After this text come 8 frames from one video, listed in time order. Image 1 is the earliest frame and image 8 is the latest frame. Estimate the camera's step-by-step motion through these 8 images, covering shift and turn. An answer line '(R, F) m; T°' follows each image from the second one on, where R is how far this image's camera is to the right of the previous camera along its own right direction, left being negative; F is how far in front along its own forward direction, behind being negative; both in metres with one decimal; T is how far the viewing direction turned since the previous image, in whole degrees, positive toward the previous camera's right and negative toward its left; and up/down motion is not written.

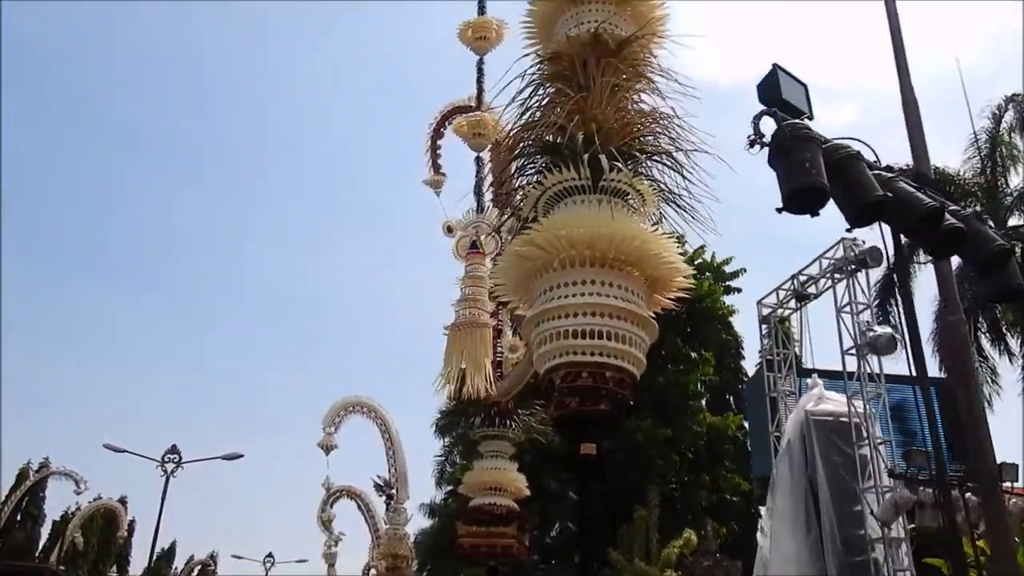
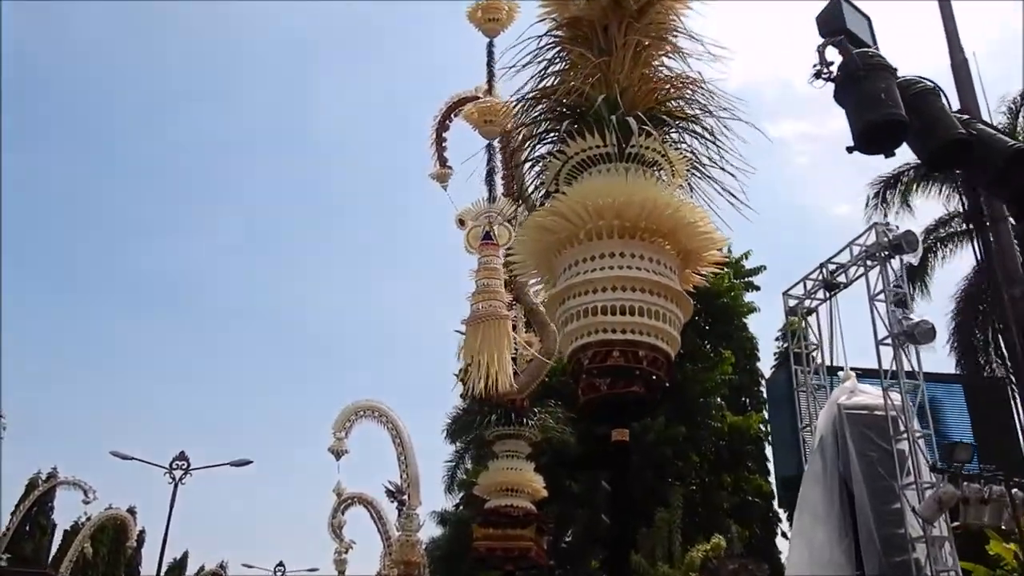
(-0.1, +0.4) m; -1°
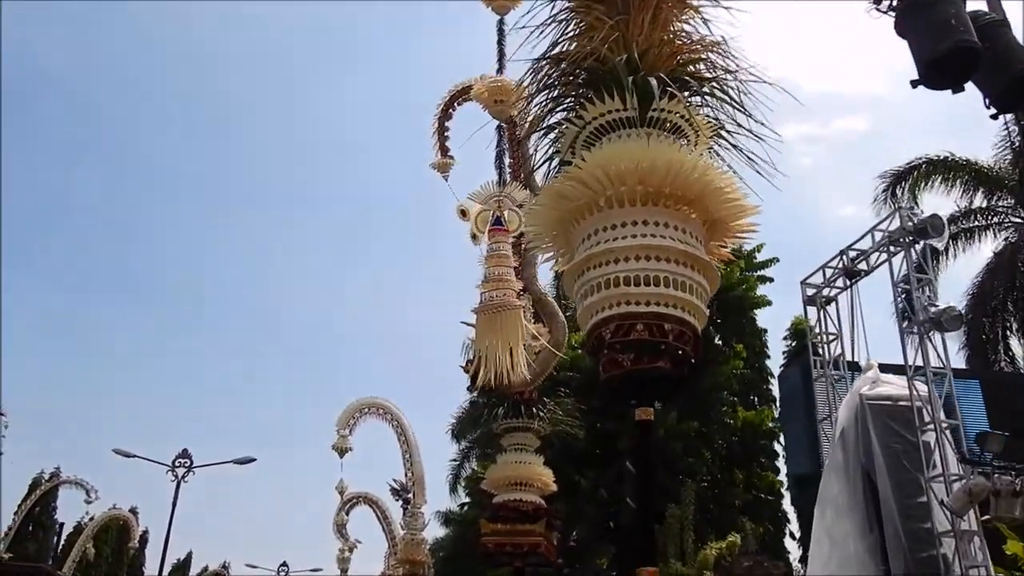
(-0.1, +0.3) m; 0°
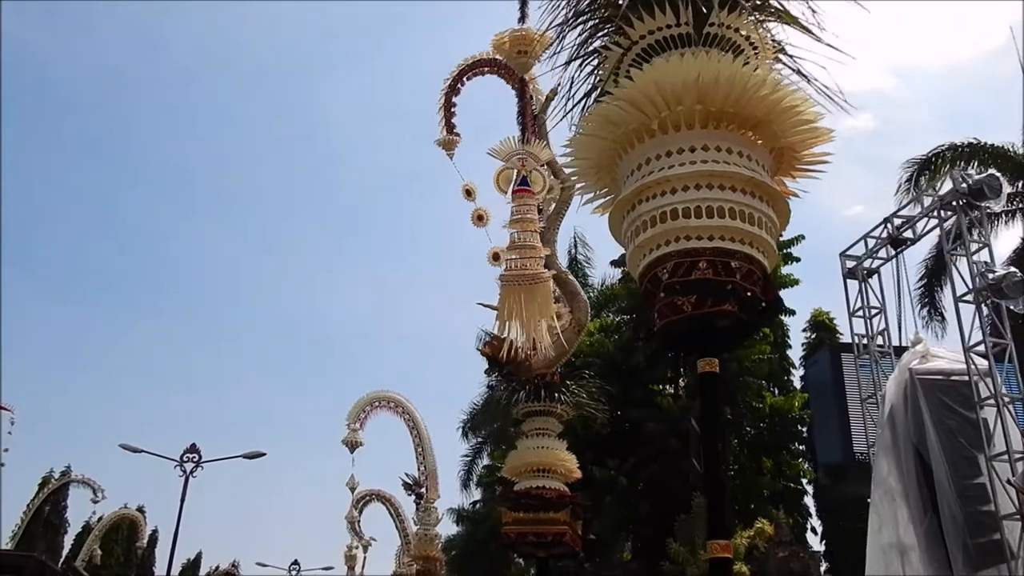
(-0.2, +0.6) m; -1°
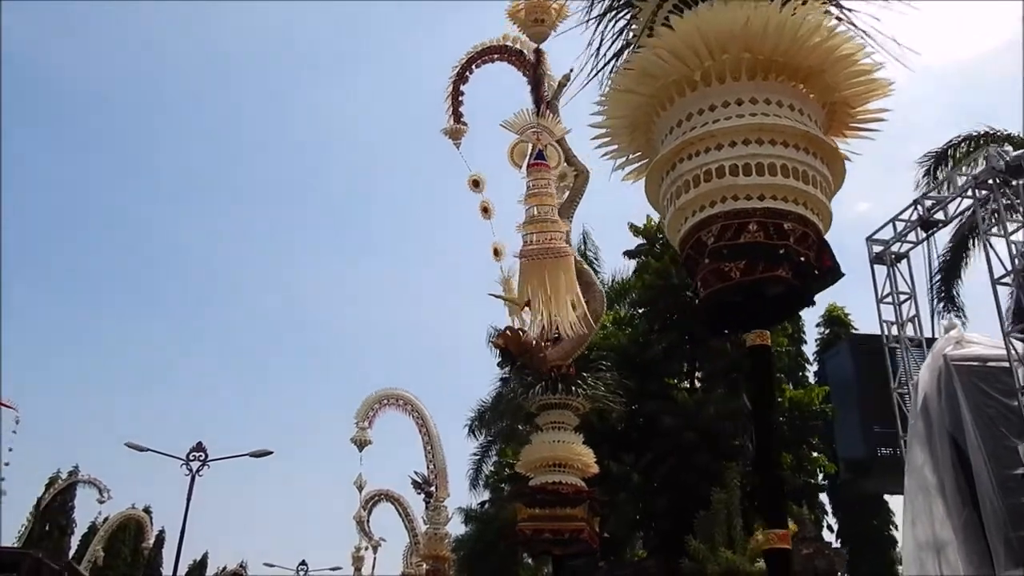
(-0.1, +0.3) m; 0°
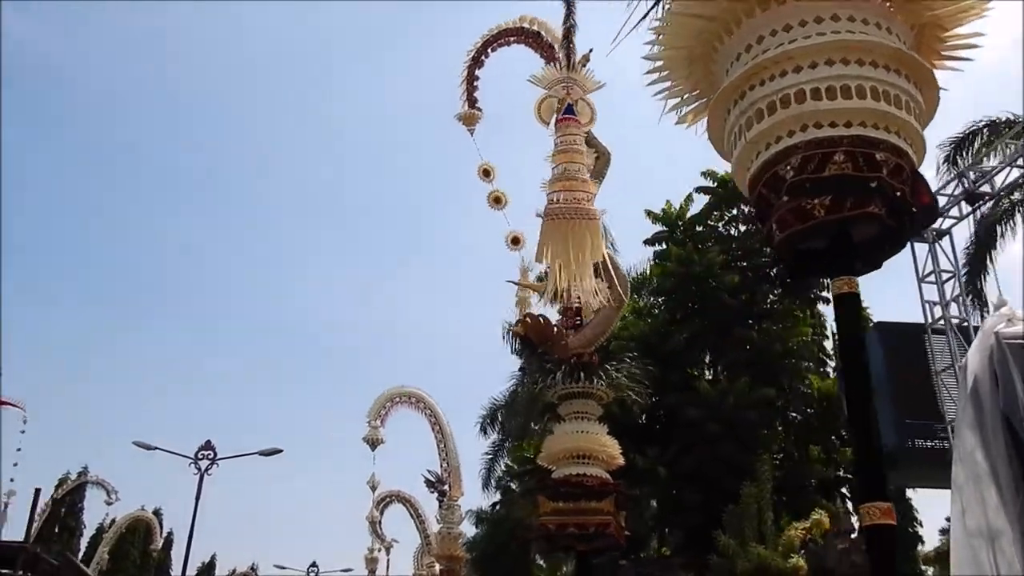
(-0.2, +0.4) m; 0°
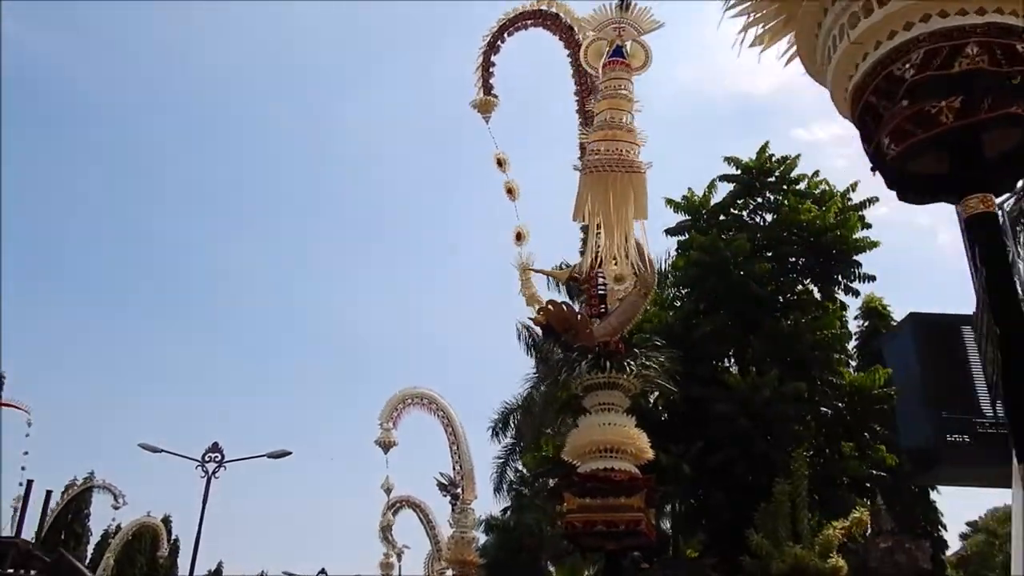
(-0.2, +0.5) m; 0°
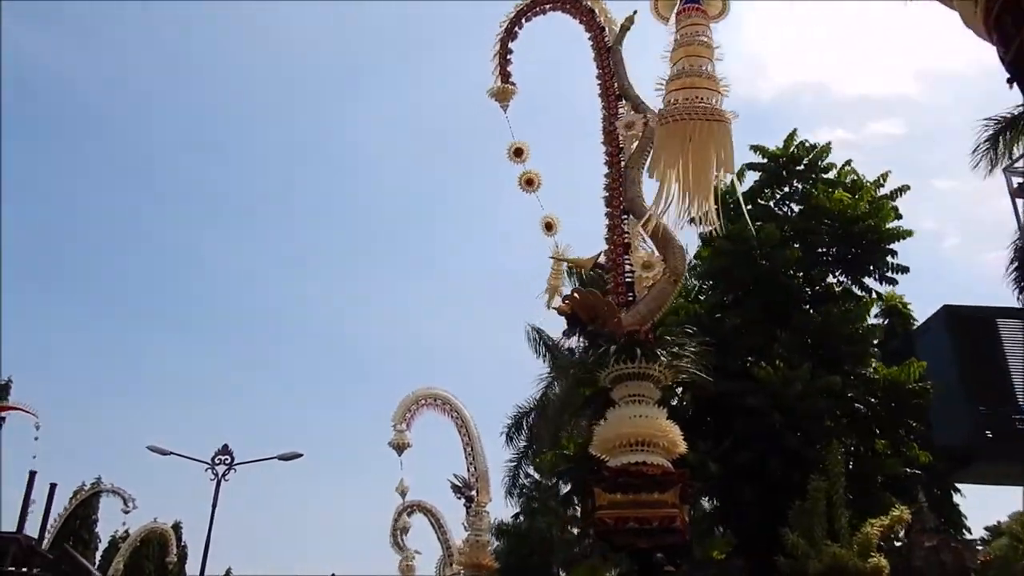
(-0.2, +0.4) m; 0°
